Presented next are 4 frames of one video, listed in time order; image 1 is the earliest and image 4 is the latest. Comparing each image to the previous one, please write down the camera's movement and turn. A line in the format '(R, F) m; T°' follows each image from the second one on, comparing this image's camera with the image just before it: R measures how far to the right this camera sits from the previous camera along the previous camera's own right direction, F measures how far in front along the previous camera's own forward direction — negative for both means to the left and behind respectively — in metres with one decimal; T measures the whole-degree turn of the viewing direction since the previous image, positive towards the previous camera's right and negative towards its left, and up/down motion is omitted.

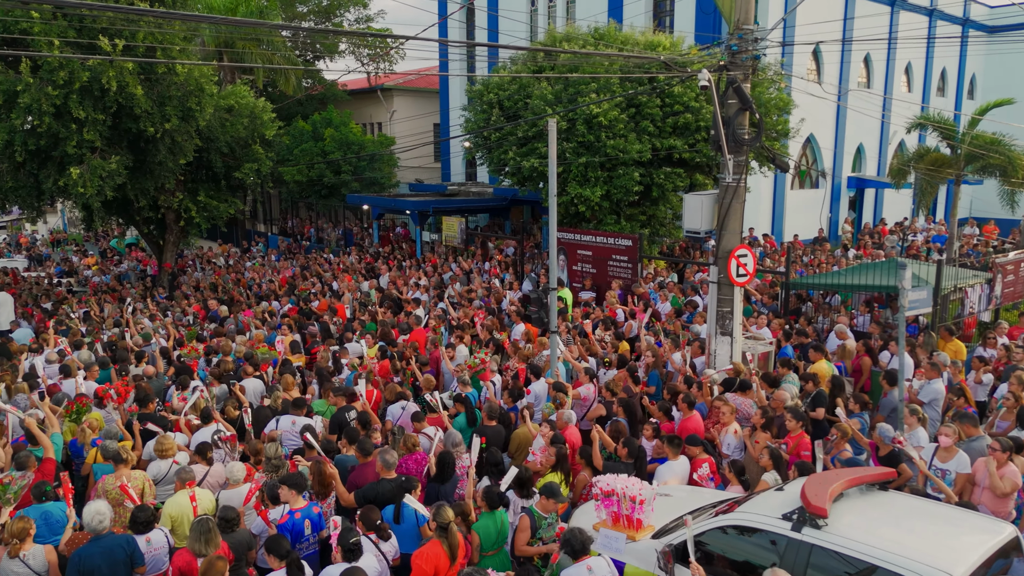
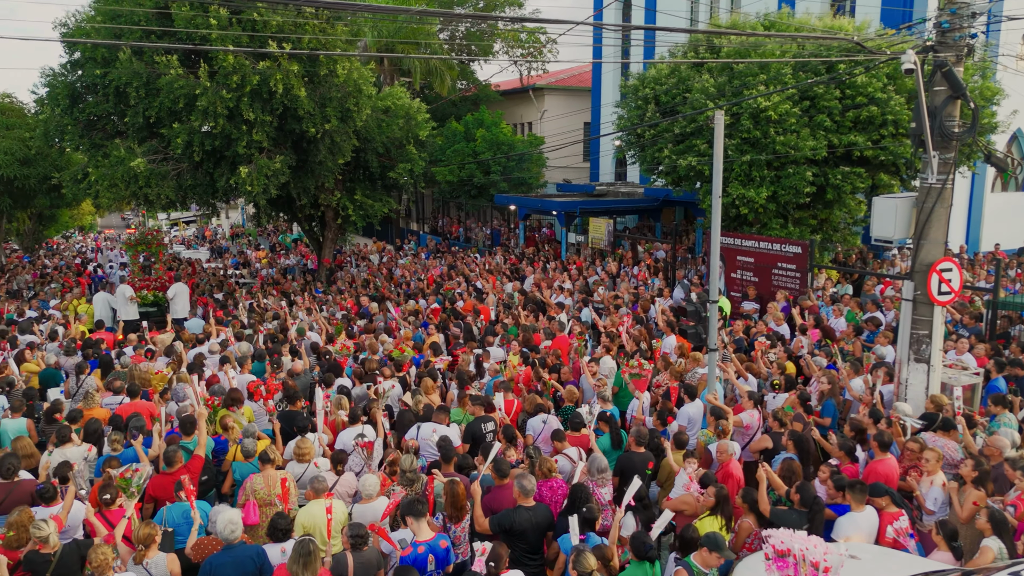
(-0.1, +0.8) m; -12°
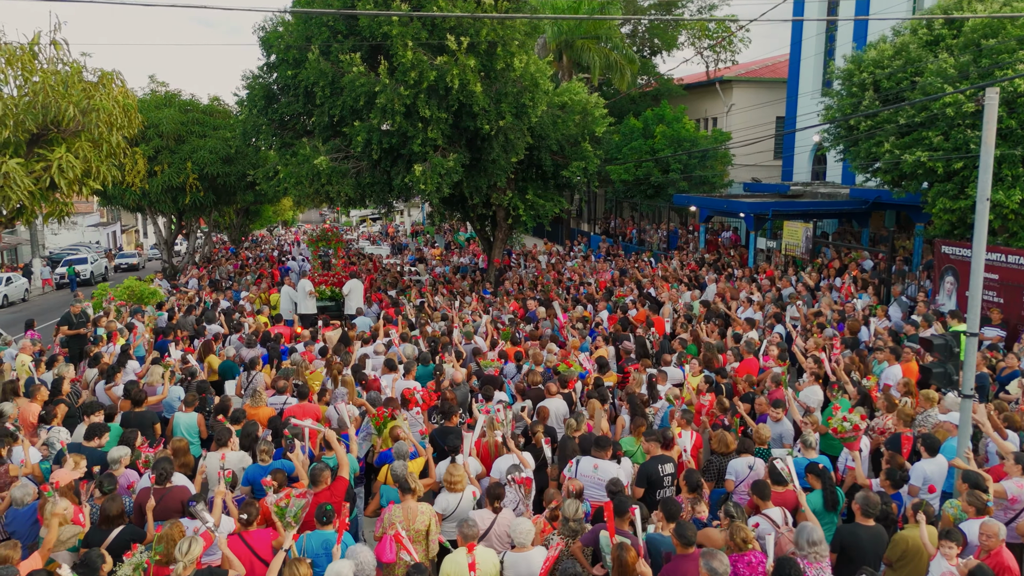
(-0.2, +1.1) m; -14°
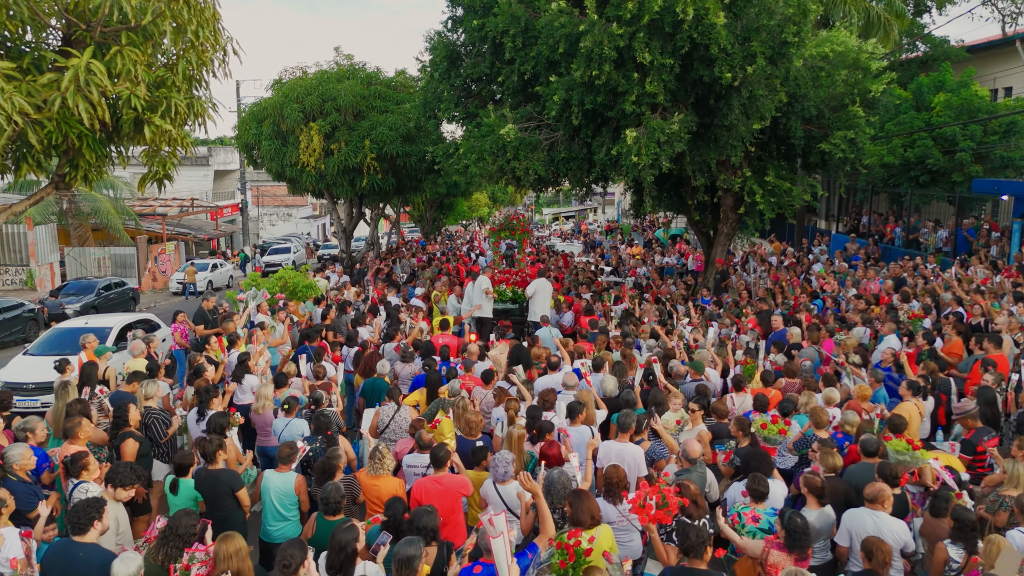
(-0.7, +3.6) m; -15°
